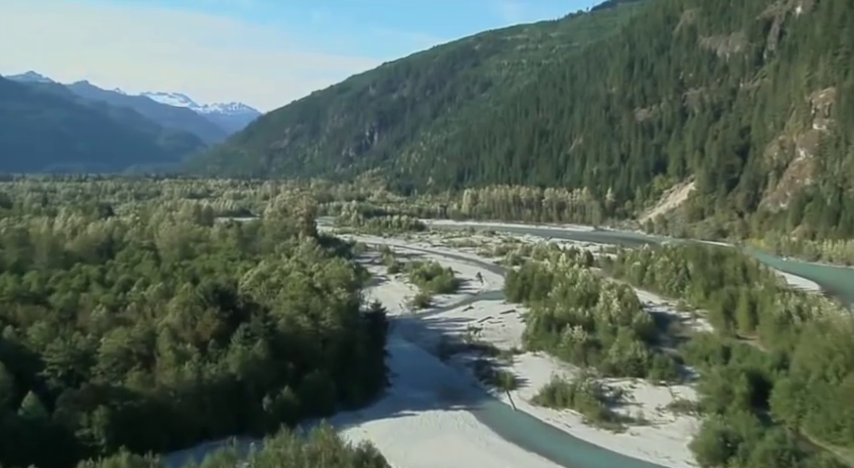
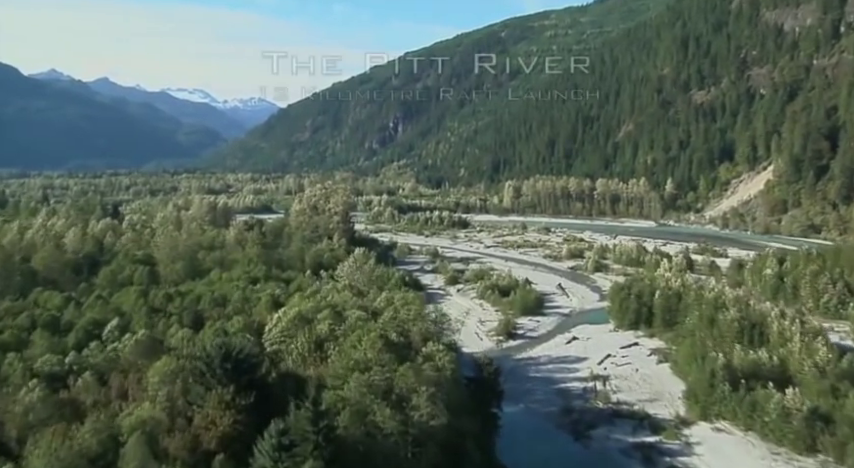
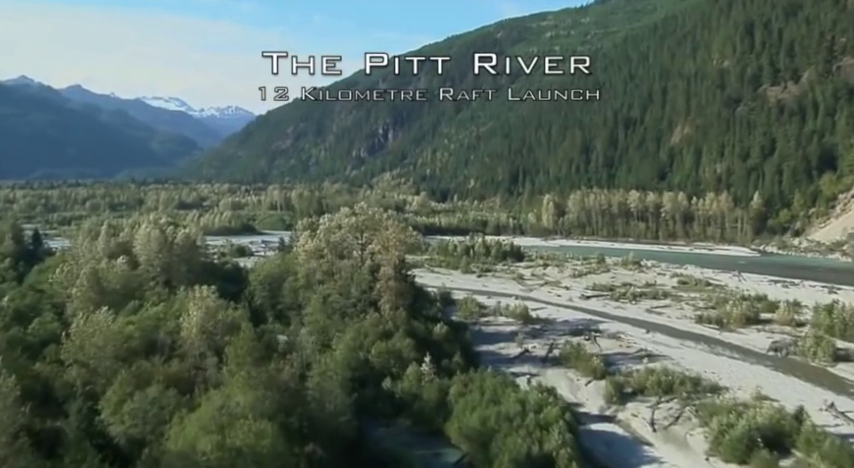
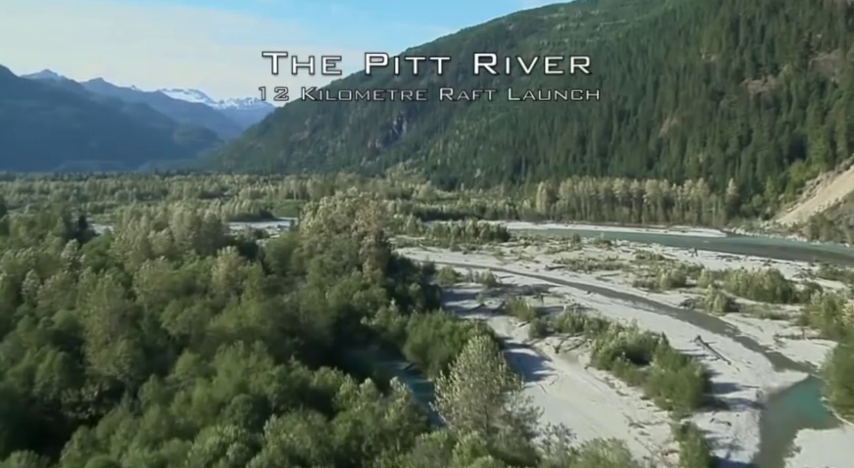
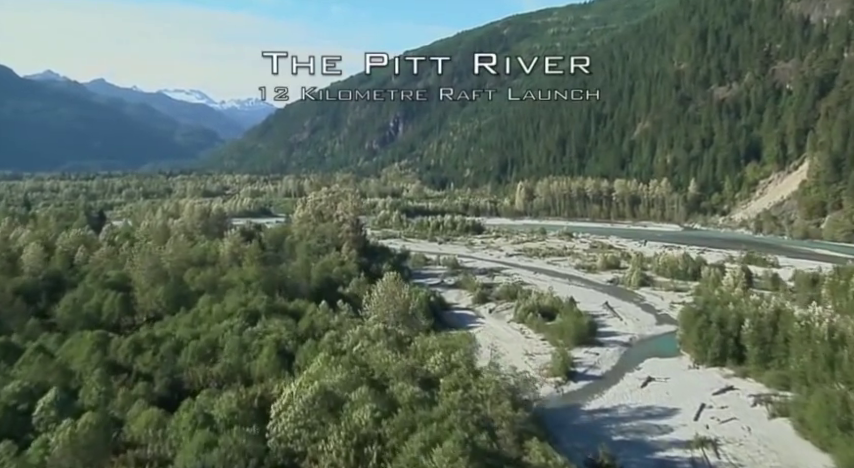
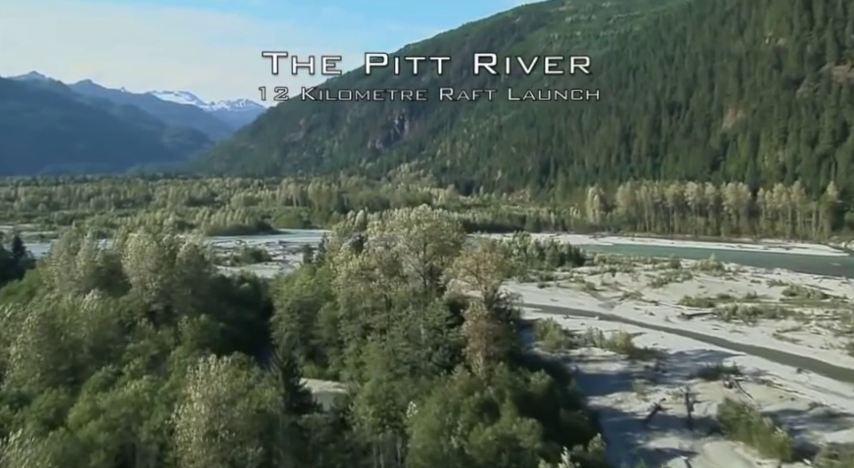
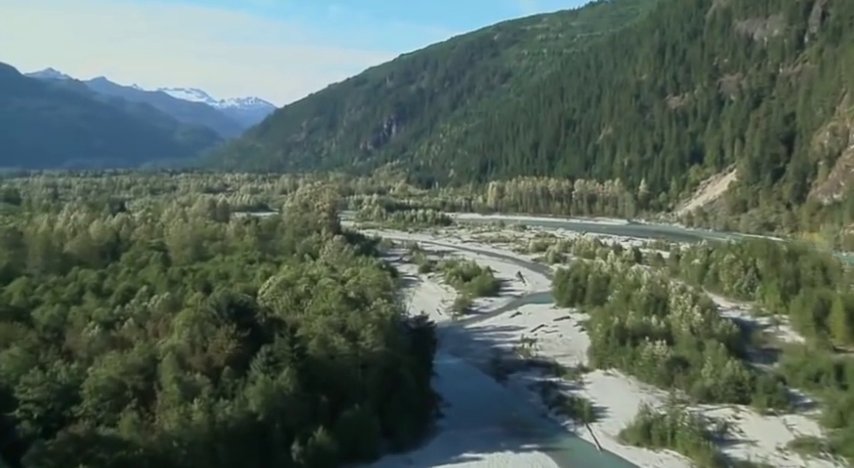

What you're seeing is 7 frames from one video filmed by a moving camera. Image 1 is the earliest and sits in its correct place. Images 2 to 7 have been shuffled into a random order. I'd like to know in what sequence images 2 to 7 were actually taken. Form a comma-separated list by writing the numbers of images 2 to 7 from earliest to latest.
7, 2, 5, 4, 3, 6
